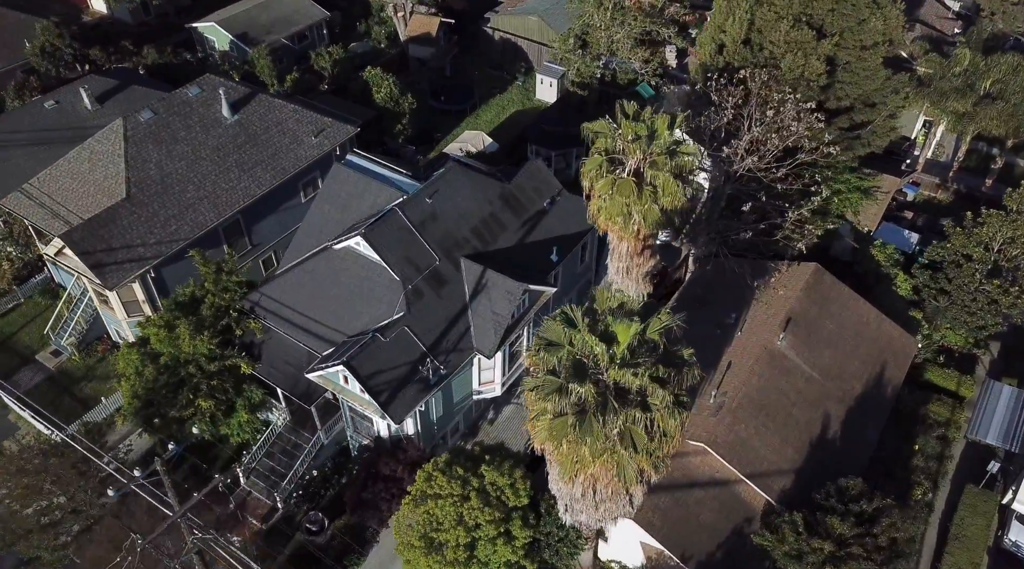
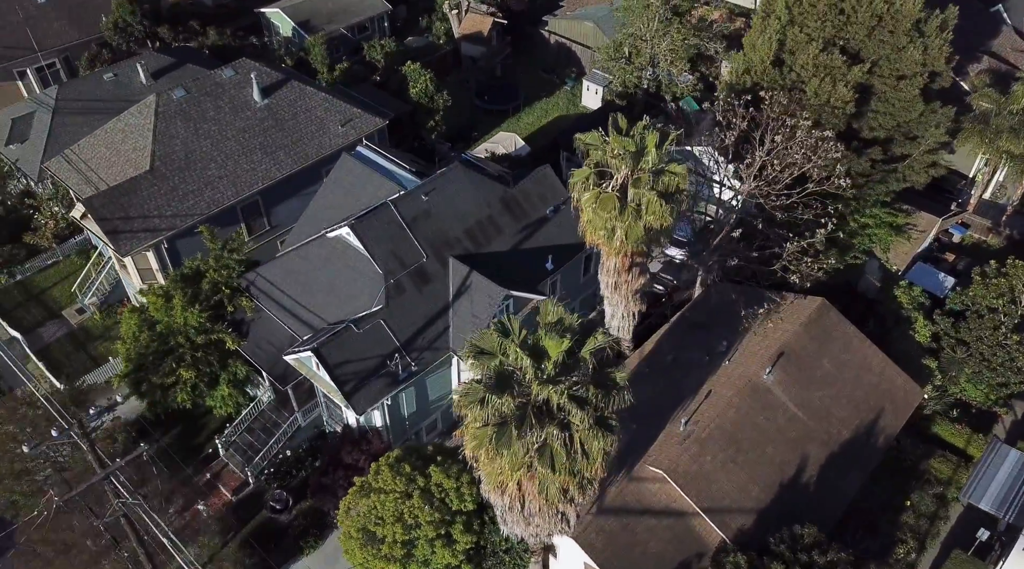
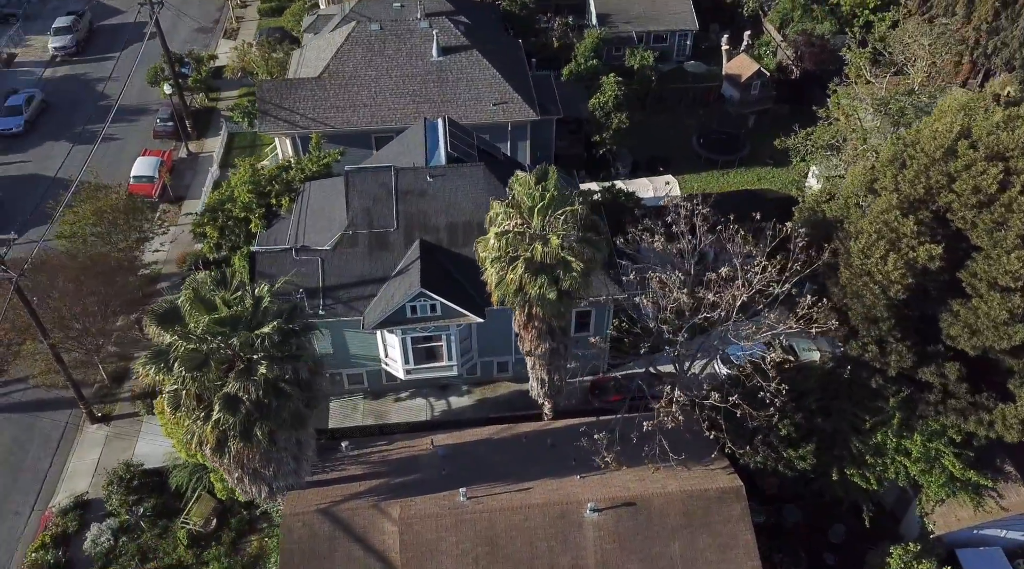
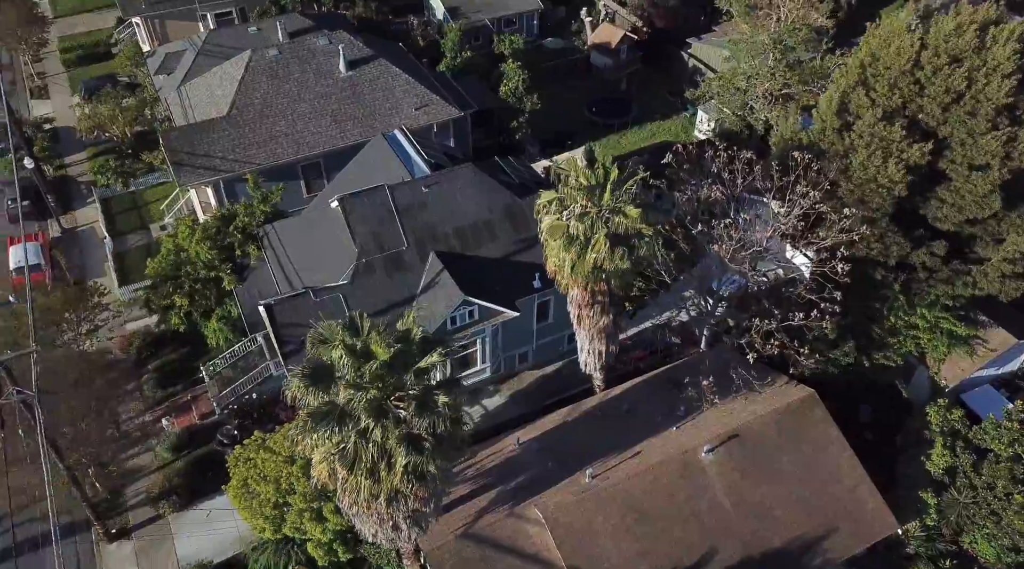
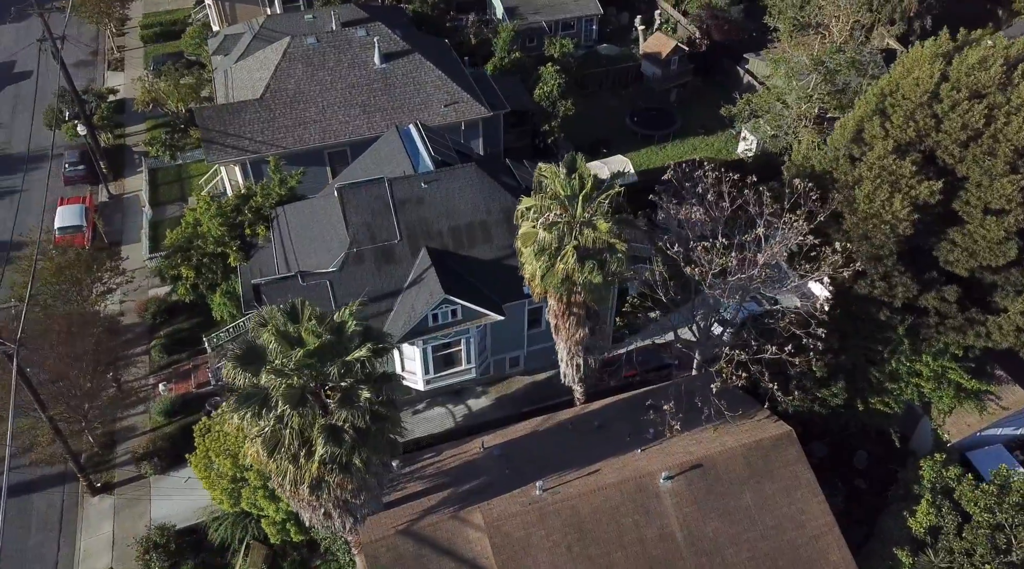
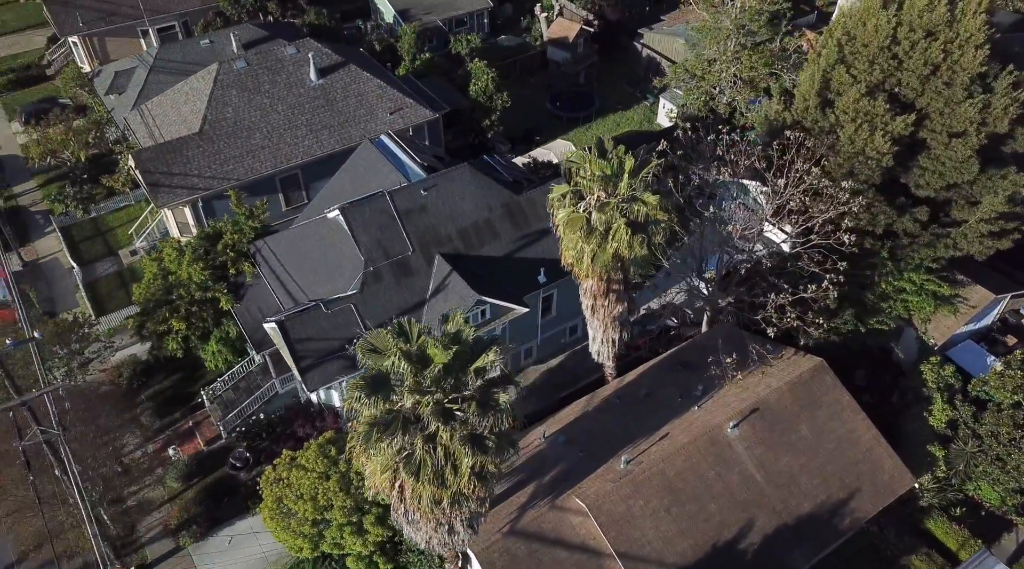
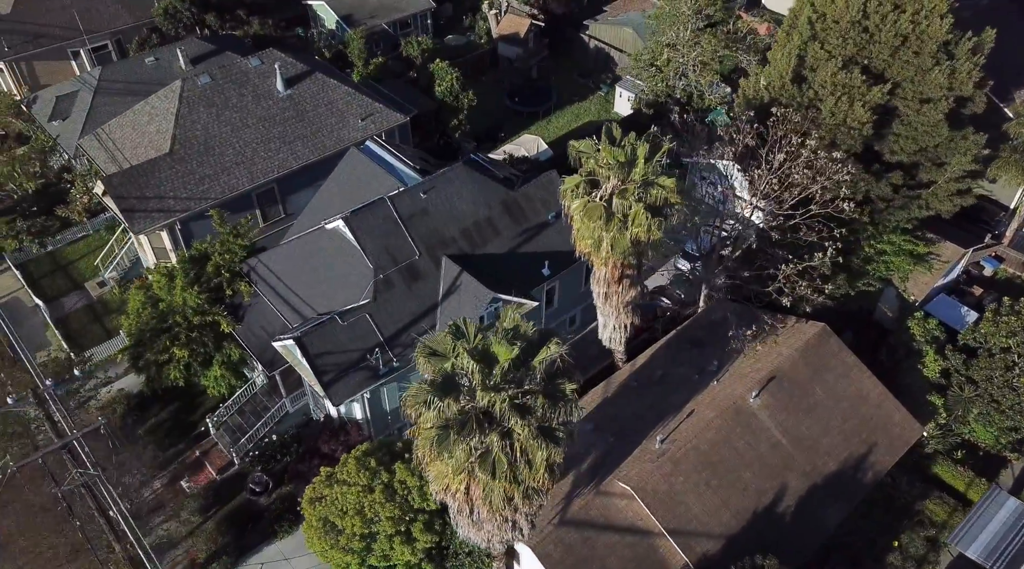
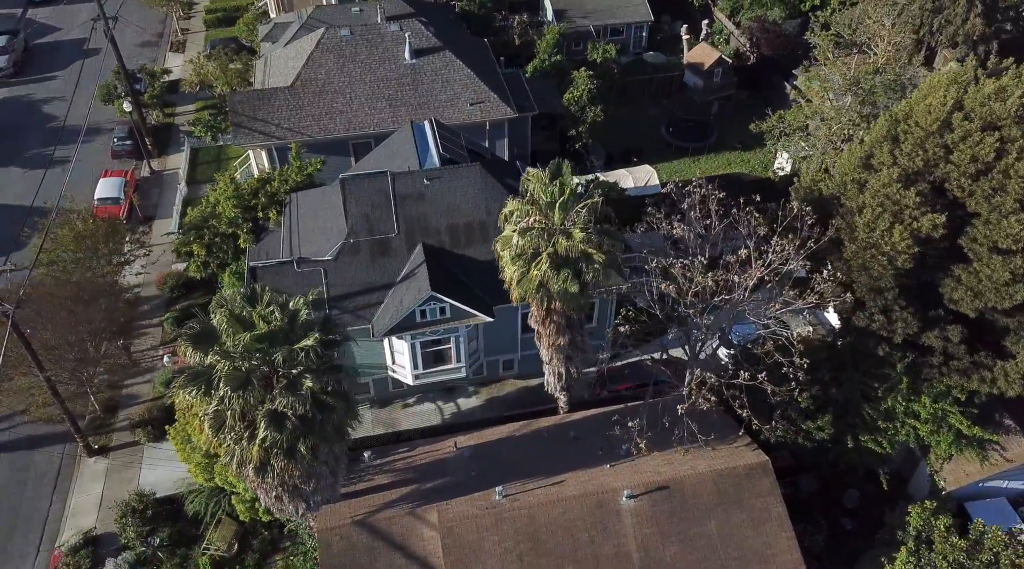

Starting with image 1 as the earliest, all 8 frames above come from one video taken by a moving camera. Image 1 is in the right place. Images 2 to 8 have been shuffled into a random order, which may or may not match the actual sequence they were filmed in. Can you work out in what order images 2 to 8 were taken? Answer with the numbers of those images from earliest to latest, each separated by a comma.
2, 7, 6, 4, 5, 8, 3
